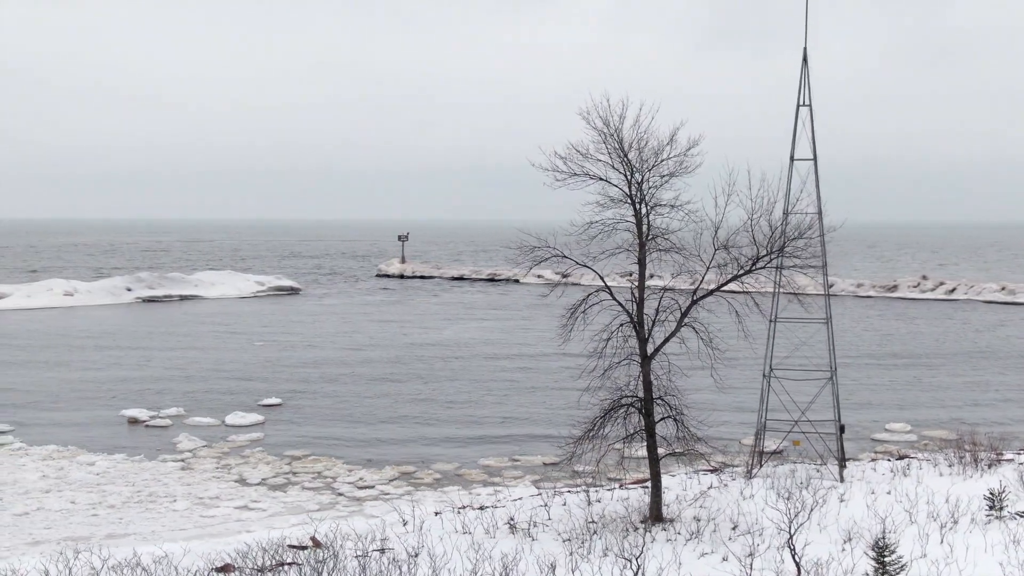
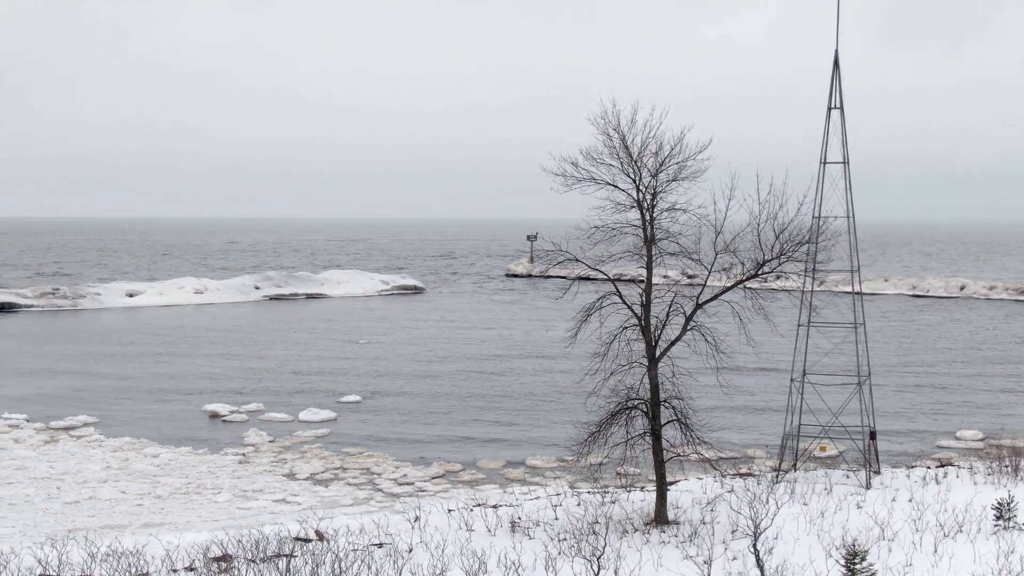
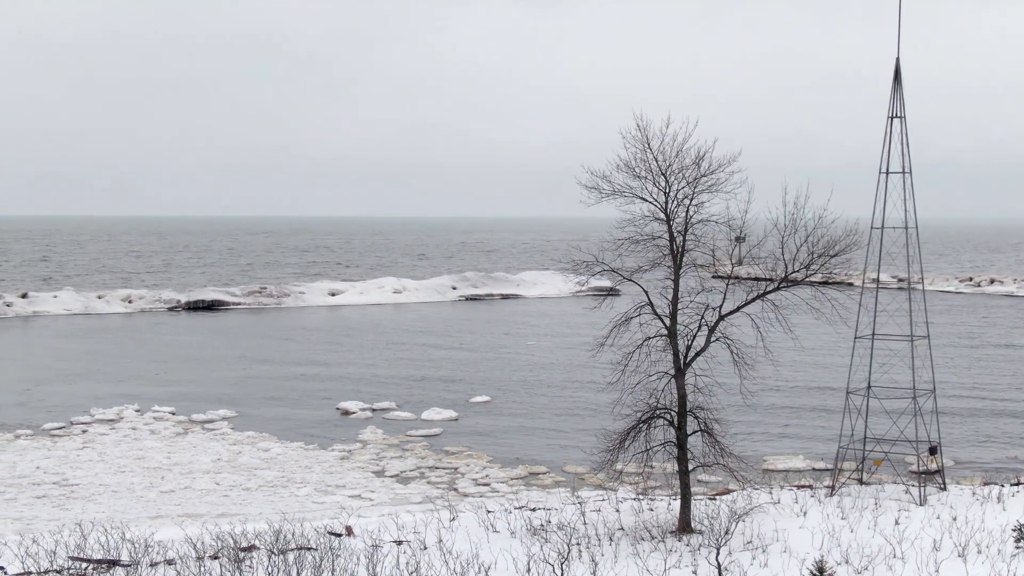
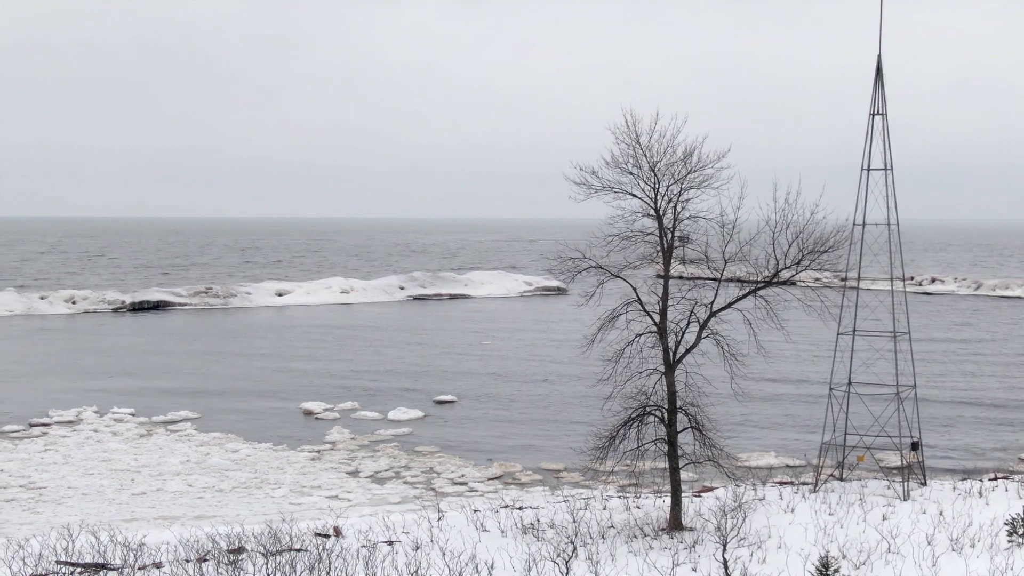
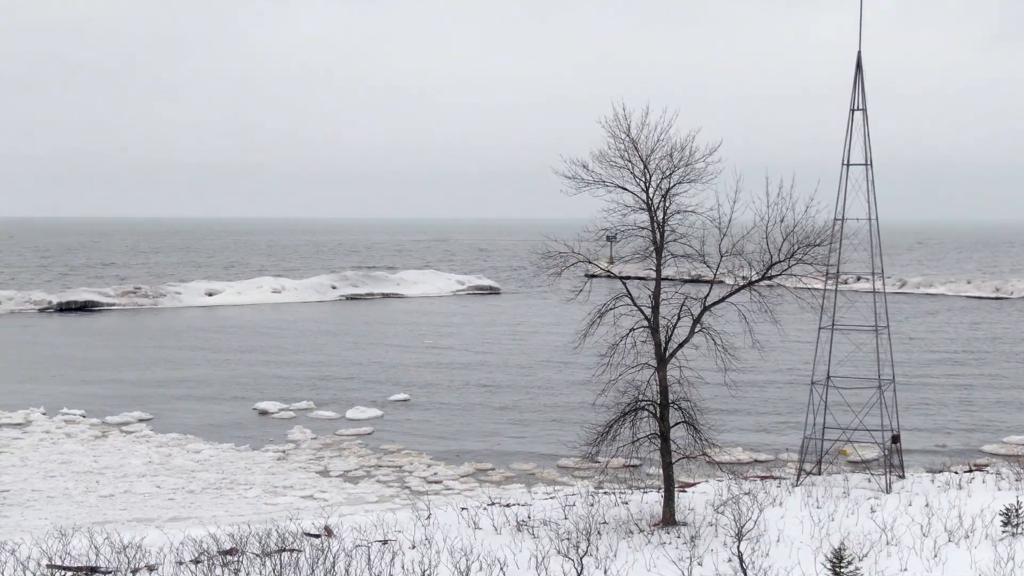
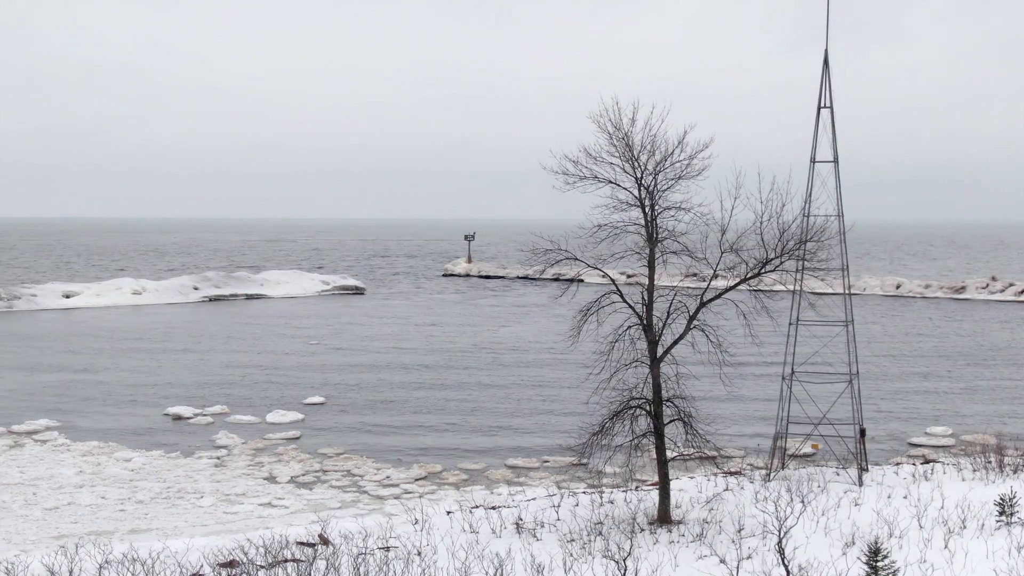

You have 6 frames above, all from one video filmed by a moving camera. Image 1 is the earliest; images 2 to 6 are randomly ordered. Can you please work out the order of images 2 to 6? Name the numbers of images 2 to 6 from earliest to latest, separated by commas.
6, 2, 5, 4, 3
